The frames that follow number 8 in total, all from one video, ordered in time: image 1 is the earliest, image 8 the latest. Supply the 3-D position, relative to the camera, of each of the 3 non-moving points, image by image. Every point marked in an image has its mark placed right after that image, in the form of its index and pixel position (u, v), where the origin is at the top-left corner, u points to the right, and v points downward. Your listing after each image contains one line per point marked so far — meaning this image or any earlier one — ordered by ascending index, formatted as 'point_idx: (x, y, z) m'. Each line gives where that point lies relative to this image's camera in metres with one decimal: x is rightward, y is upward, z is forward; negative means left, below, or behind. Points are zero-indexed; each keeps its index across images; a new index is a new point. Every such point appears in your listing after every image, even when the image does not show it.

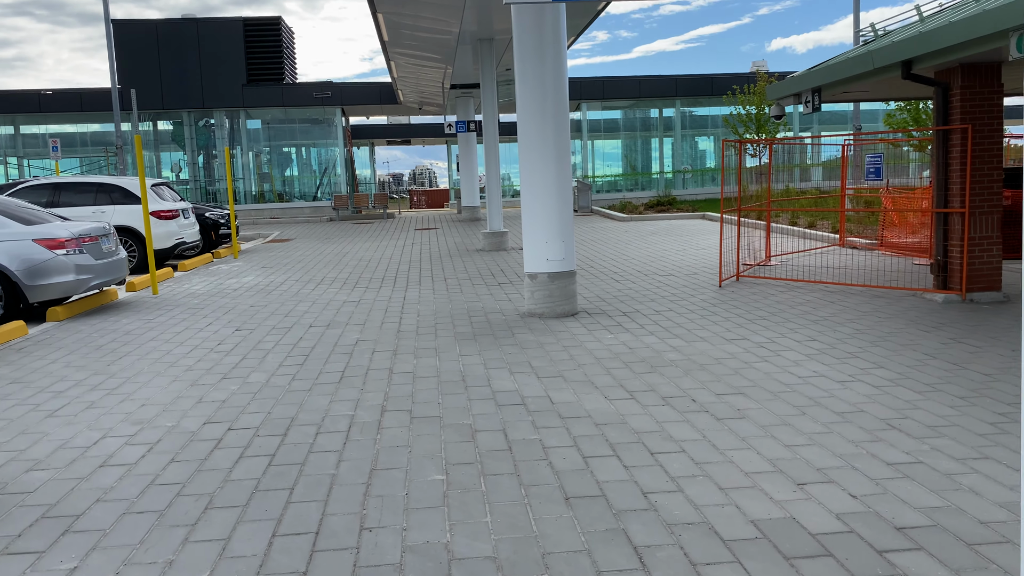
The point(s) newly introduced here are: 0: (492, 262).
0: (-0.3, +0.5, +14.2) m
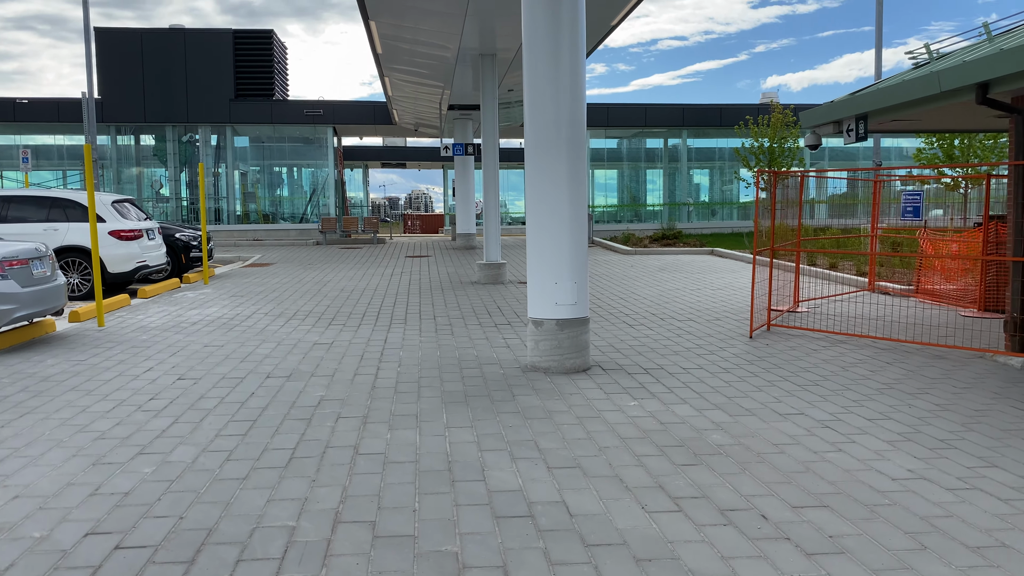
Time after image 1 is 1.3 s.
0: (-0.3, -0.1, +12.8) m
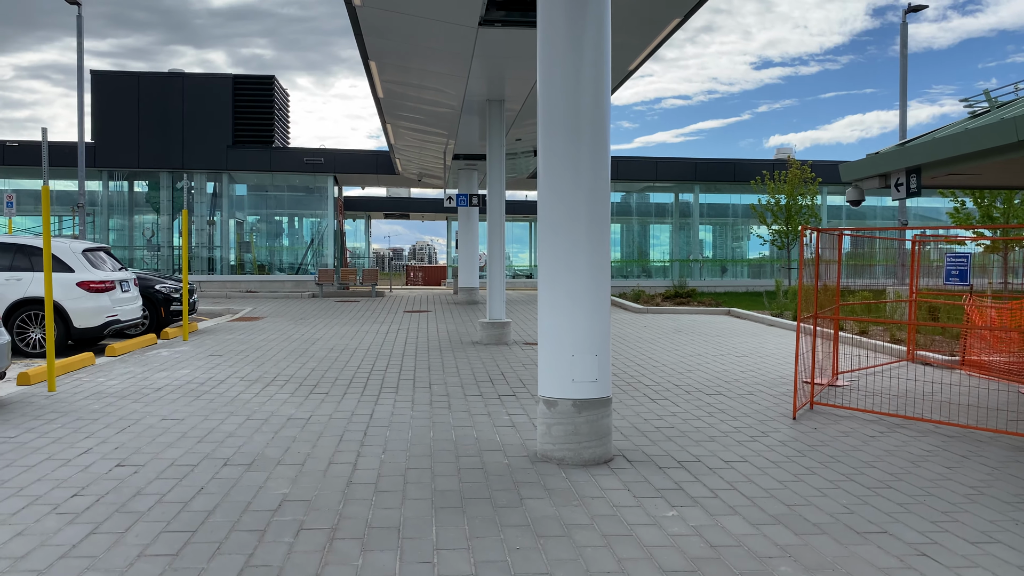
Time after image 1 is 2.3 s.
0: (-0.3, -1.0, +11.7) m
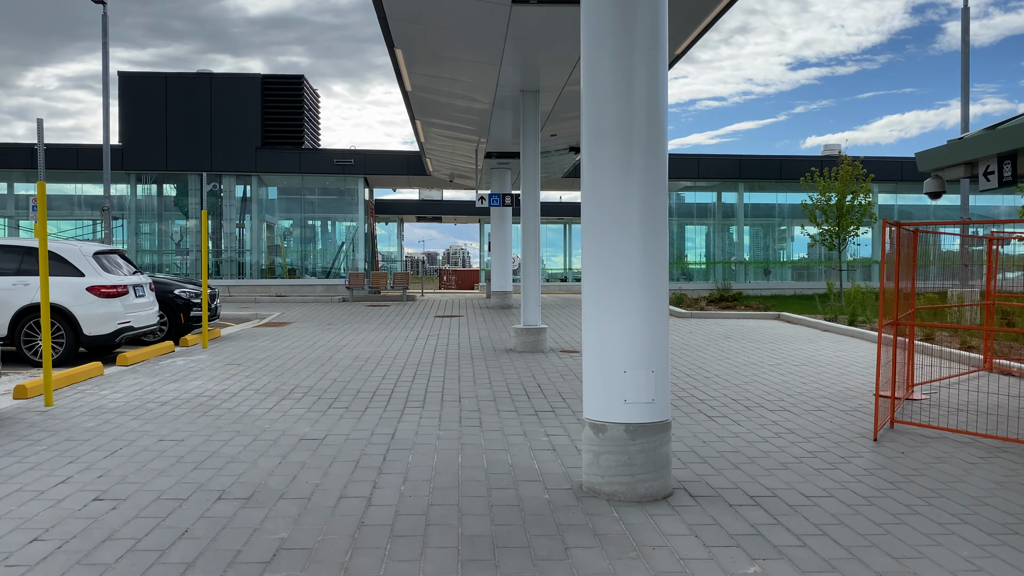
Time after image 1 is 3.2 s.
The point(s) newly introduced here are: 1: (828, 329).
0: (+0.2, -1.0, +10.8) m
1: (+6.0, -0.8, +15.9) m
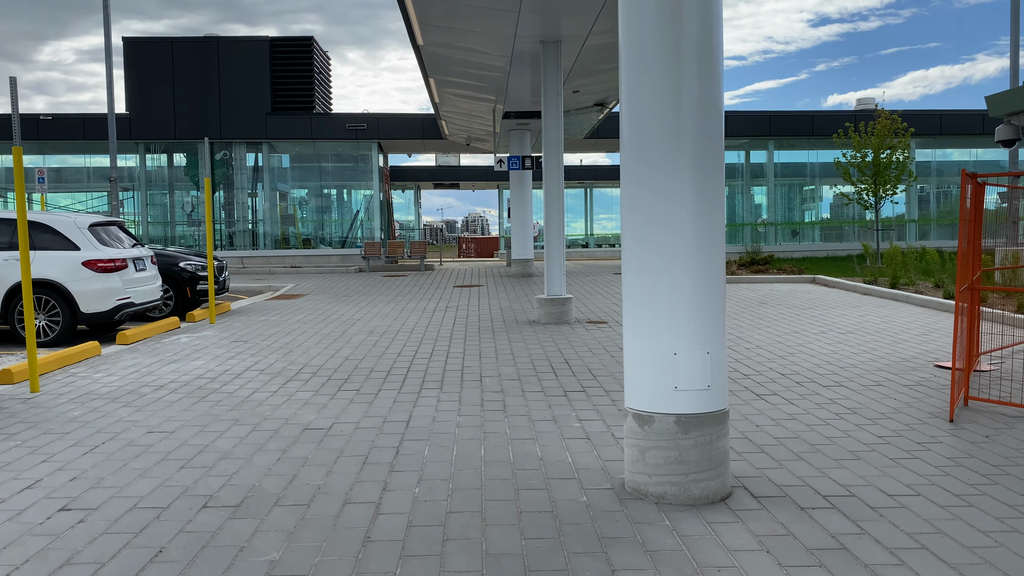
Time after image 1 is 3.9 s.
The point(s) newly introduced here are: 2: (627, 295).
0: (+0.5, -0.6, +10.0) m
1: (+6.4, -0.1, +15.0) m
2: (+0.6, 0.0, +4.4) m
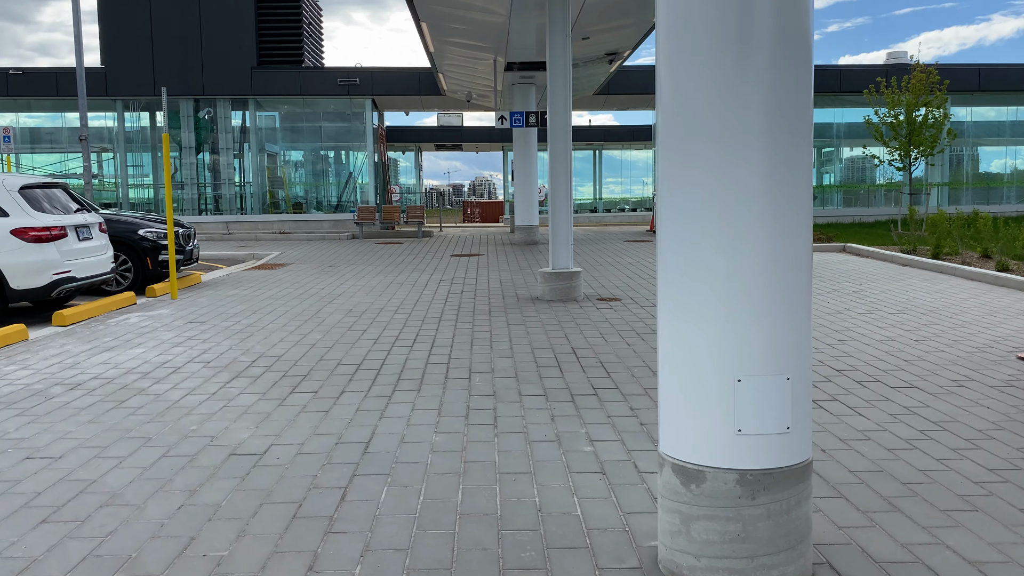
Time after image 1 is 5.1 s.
0: (+0.5, -0.4, +8.6) m
1: (+6.4, +0.4, +13.5) m
2: (+0.6, 0.0, +3.0) m
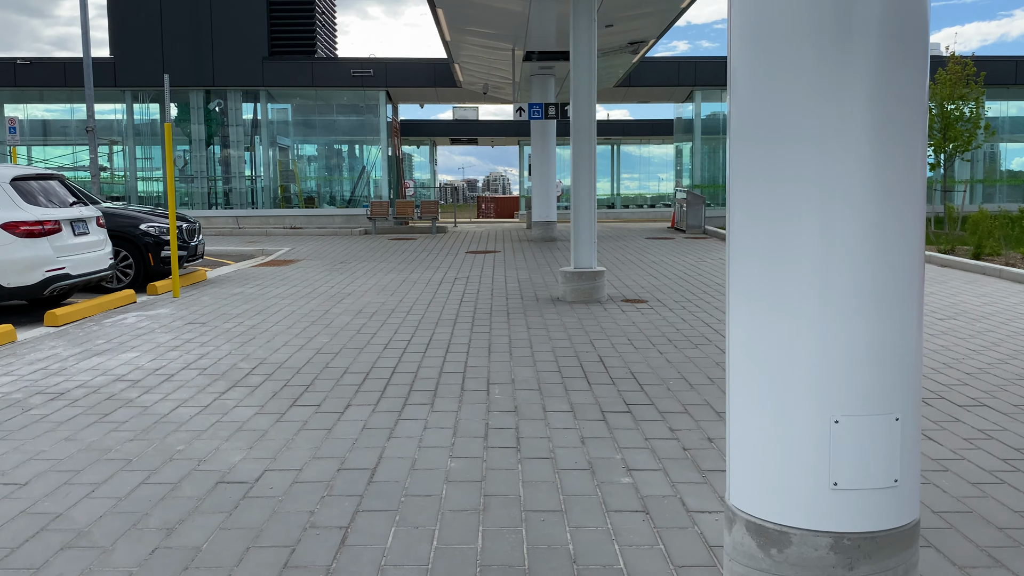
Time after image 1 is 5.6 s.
0: (+0.7, -0.4, +8.1) m
1: (+6.7, +0.4, +12.9) m
2: (+0.7, 0.0, +2.4) m
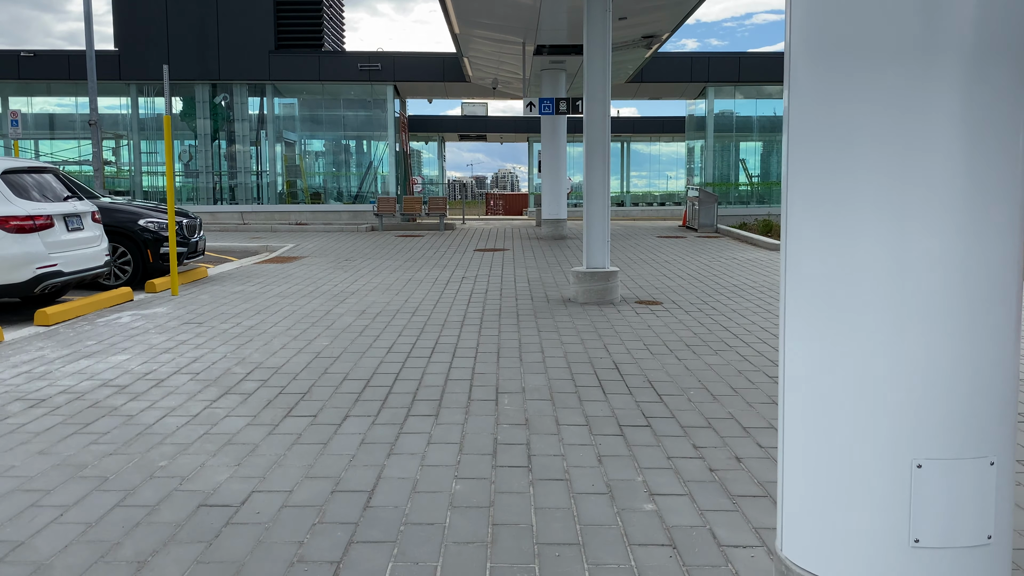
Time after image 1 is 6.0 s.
0: (+0.8, -0.4, +7.7) m
1: (+6.8, +0.3, +12.4) m
2: (+0.7, -0.1, +2.0) m
